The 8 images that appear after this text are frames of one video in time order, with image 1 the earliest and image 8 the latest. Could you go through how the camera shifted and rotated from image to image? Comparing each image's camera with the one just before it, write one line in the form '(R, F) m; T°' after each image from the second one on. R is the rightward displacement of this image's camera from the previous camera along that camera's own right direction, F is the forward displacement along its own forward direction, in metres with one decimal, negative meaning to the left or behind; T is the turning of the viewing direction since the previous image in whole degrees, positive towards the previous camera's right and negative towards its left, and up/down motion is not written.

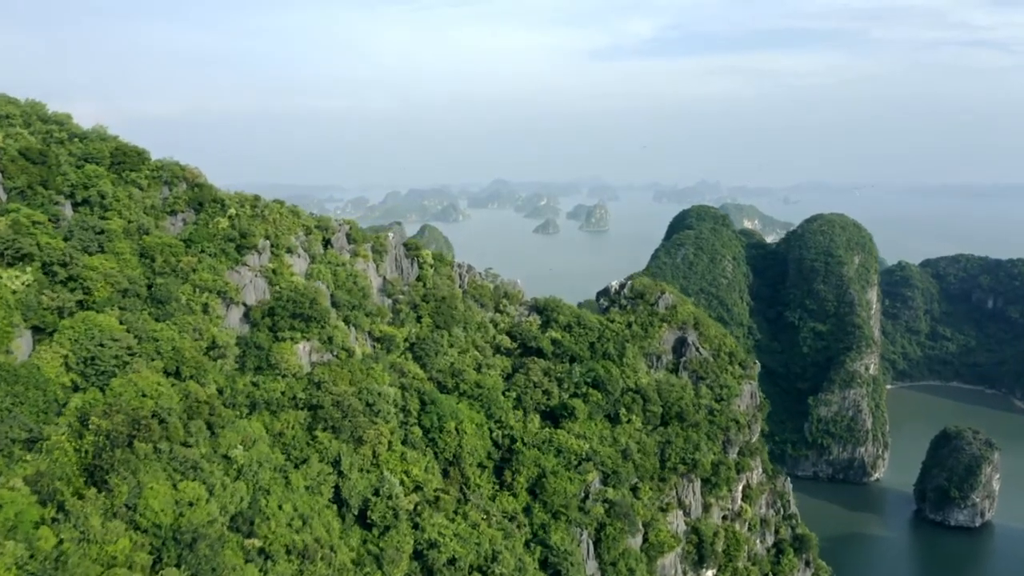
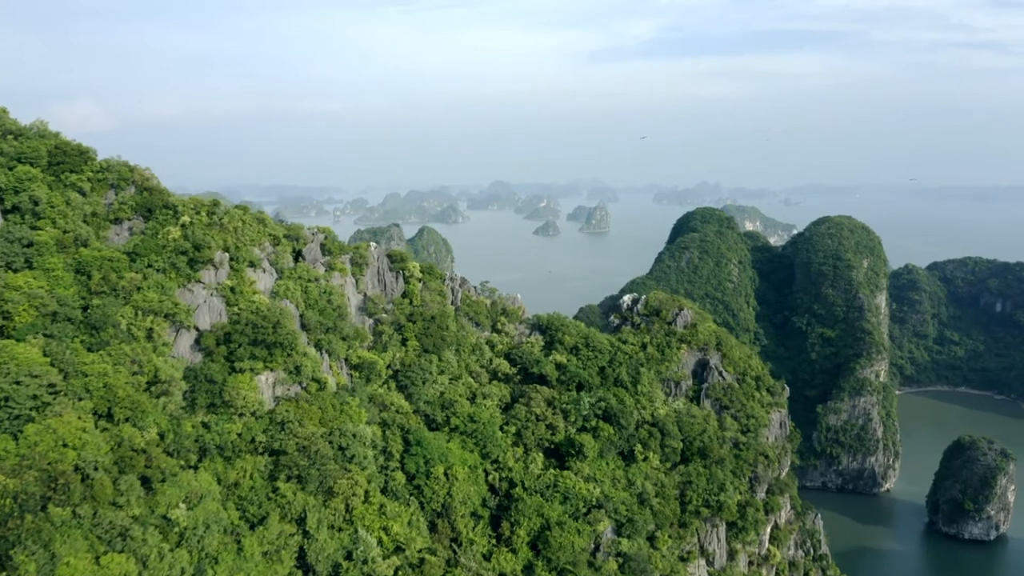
(0.0, +1.0) m; 0°
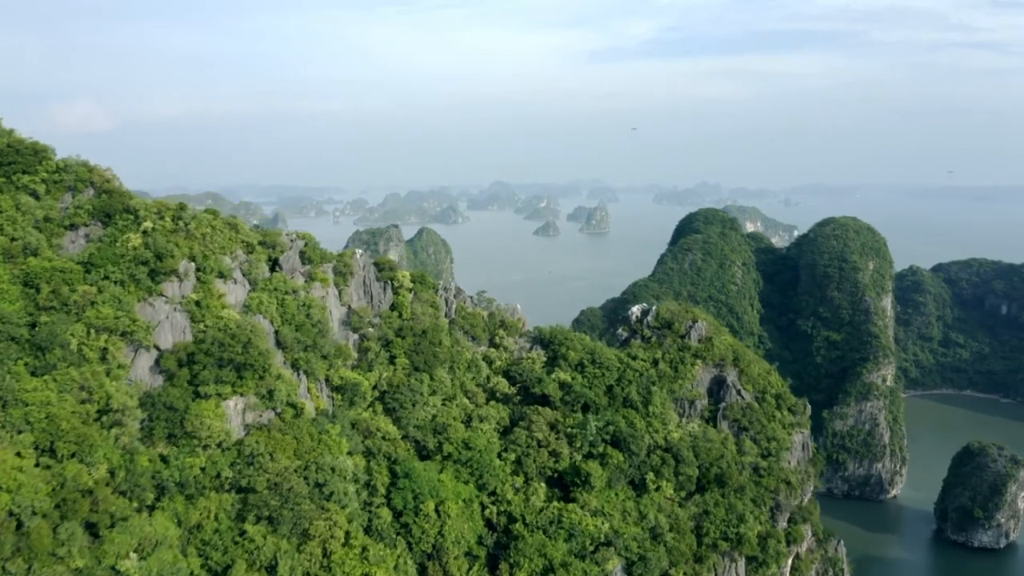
(0.0, +0.6) m; 0°
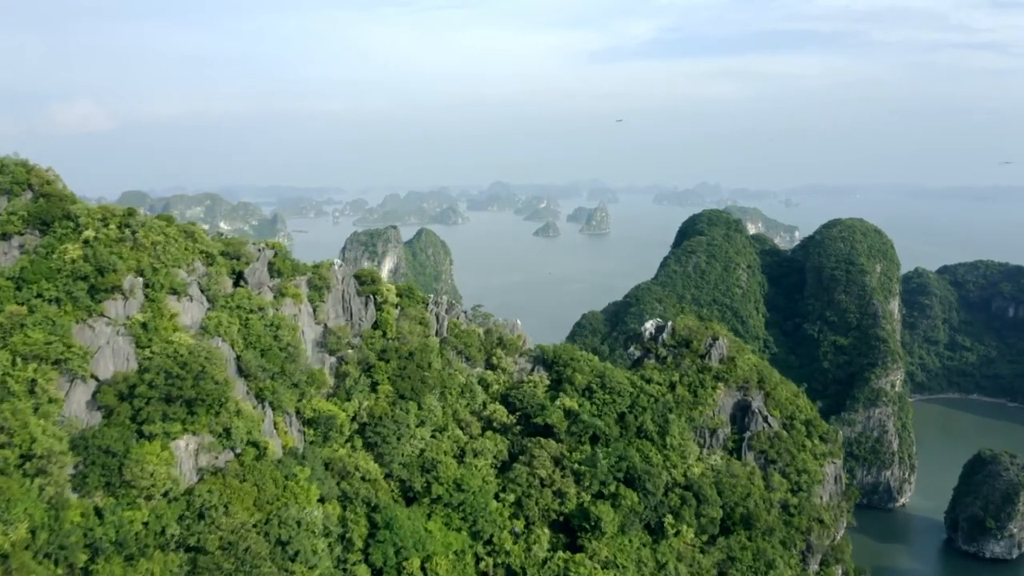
(0.0, +0.7) m; 0°
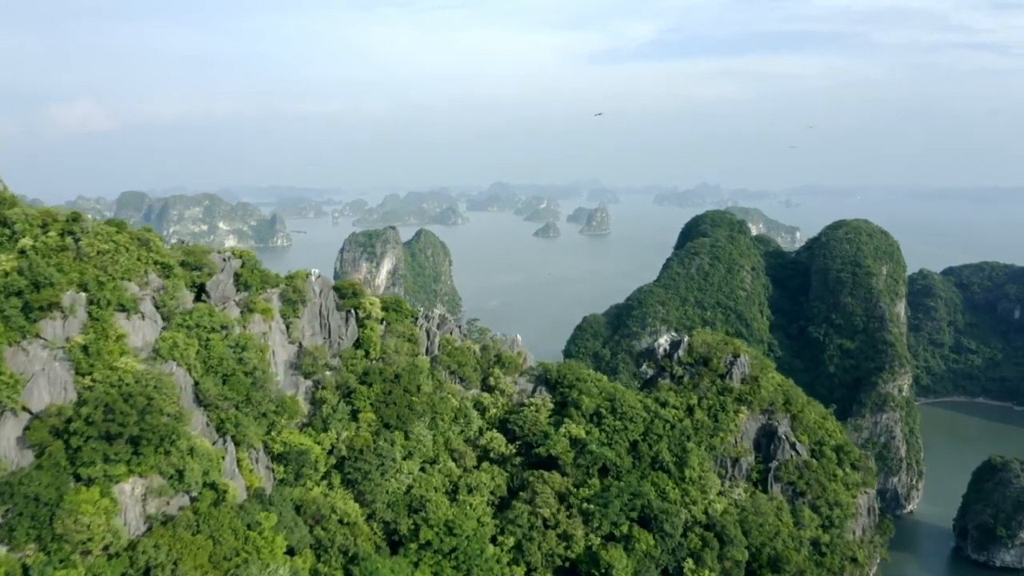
(0.0, +0.6) m; 0°
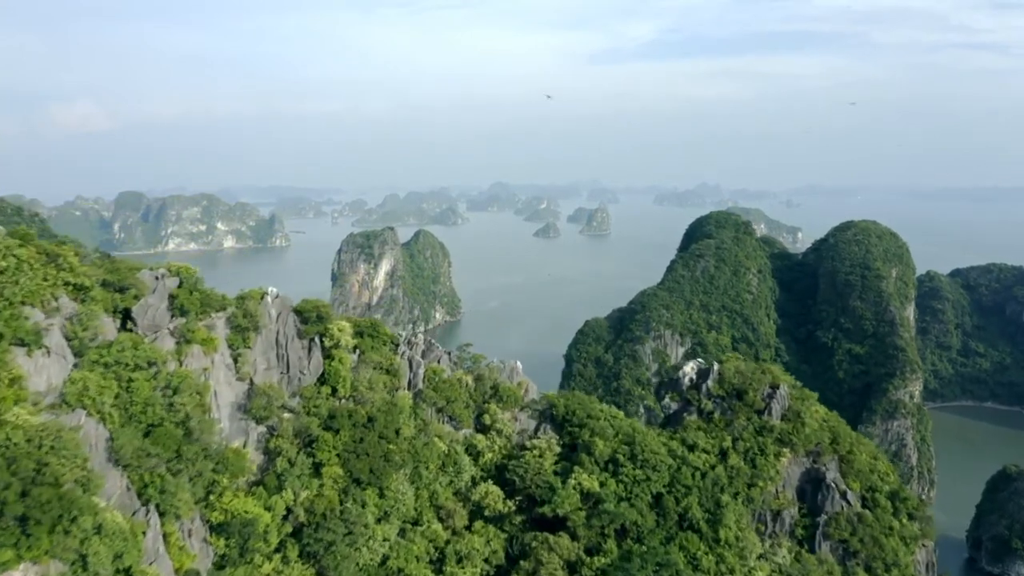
(0.0, +0.9) m; 0°
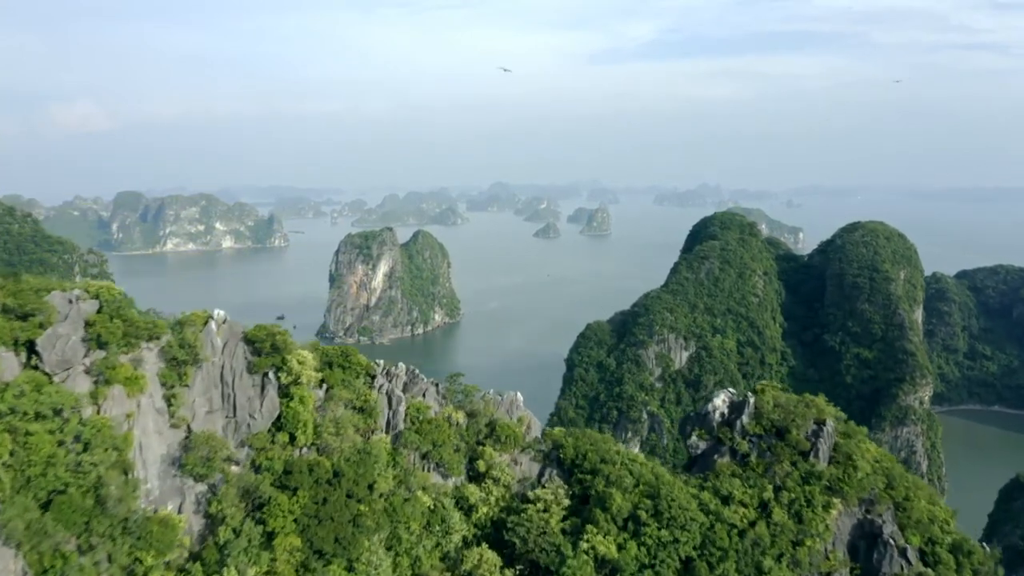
(0.0, +0.7) m; 0°
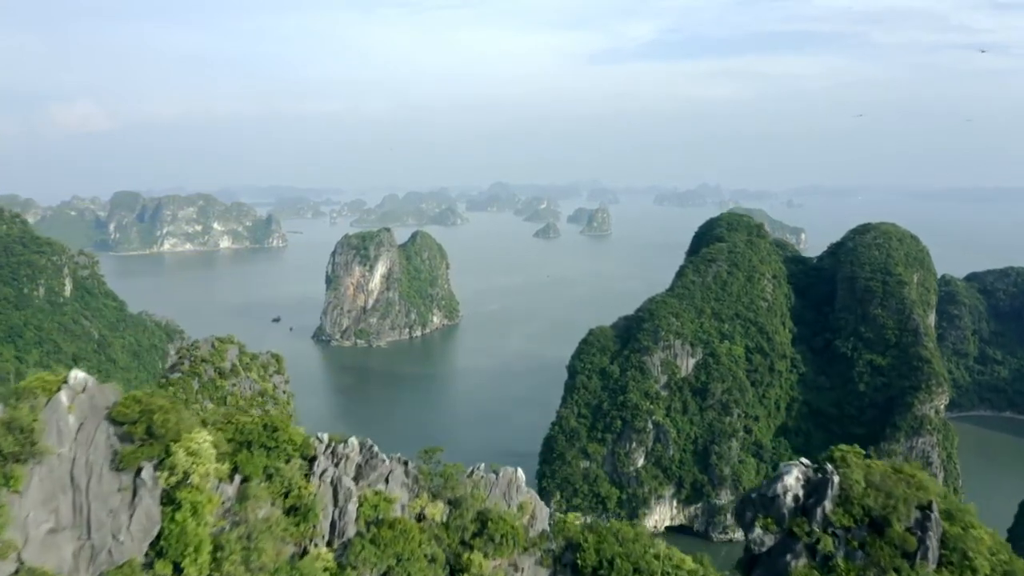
(0.0, +1.1) m; 0°
